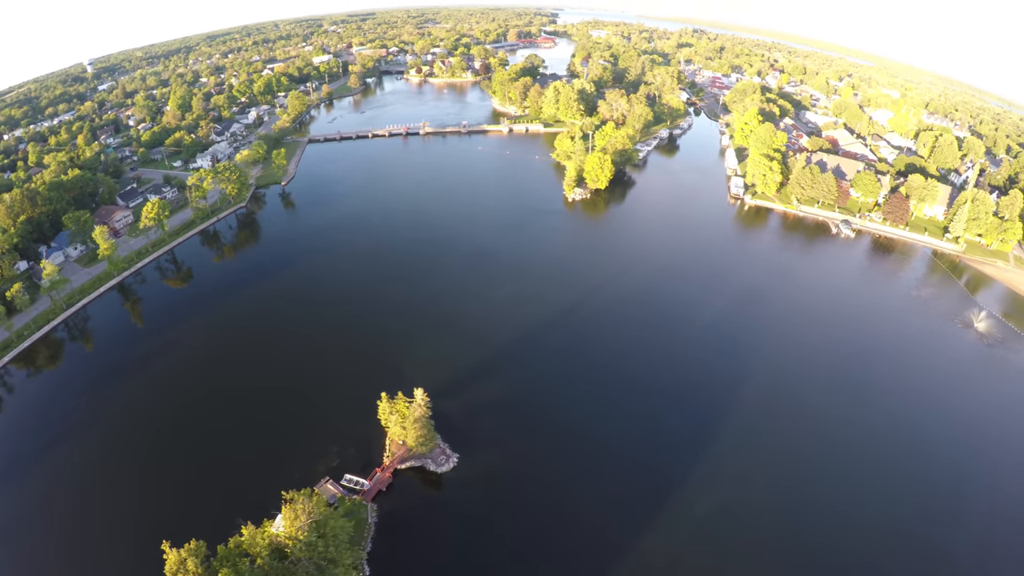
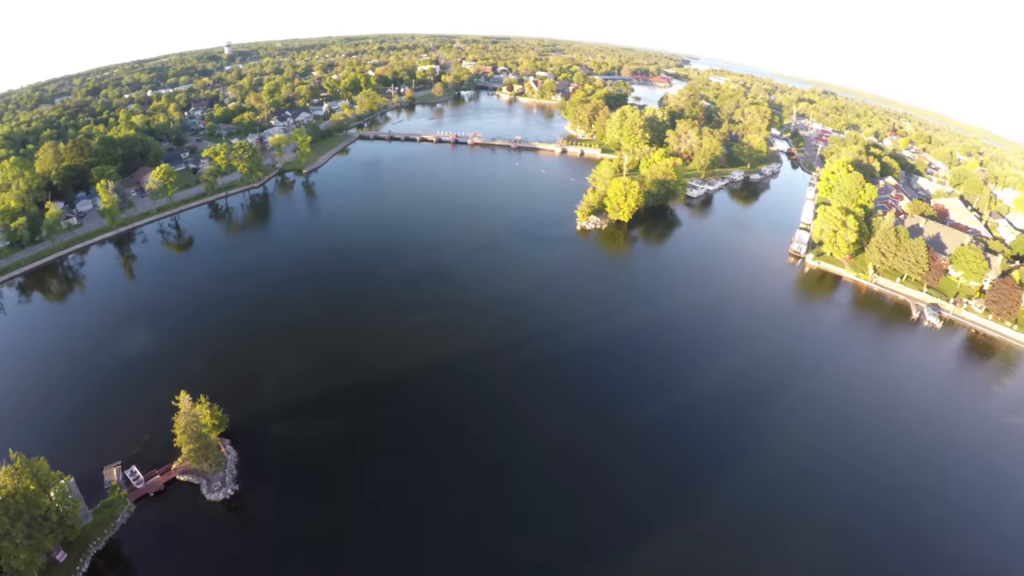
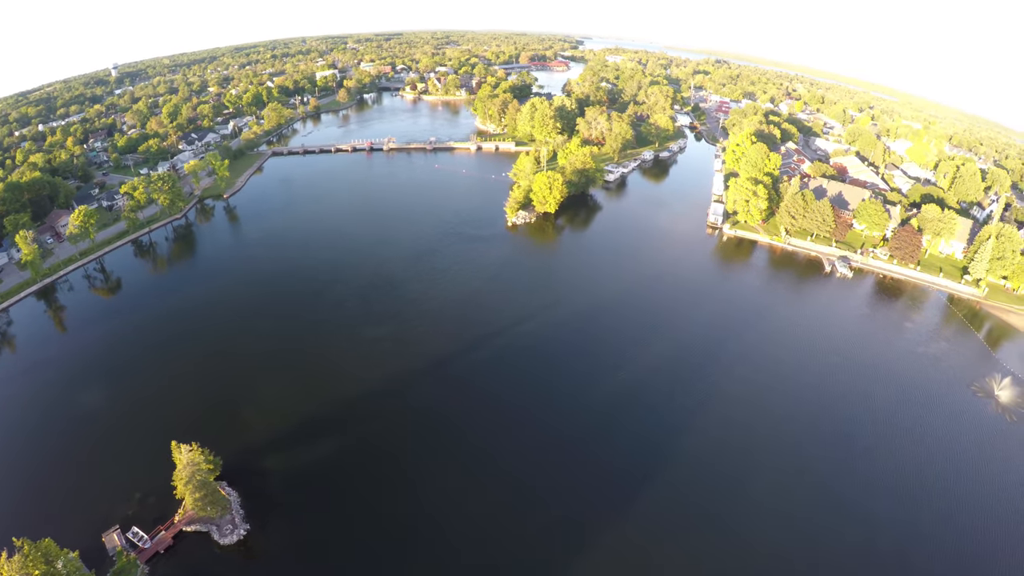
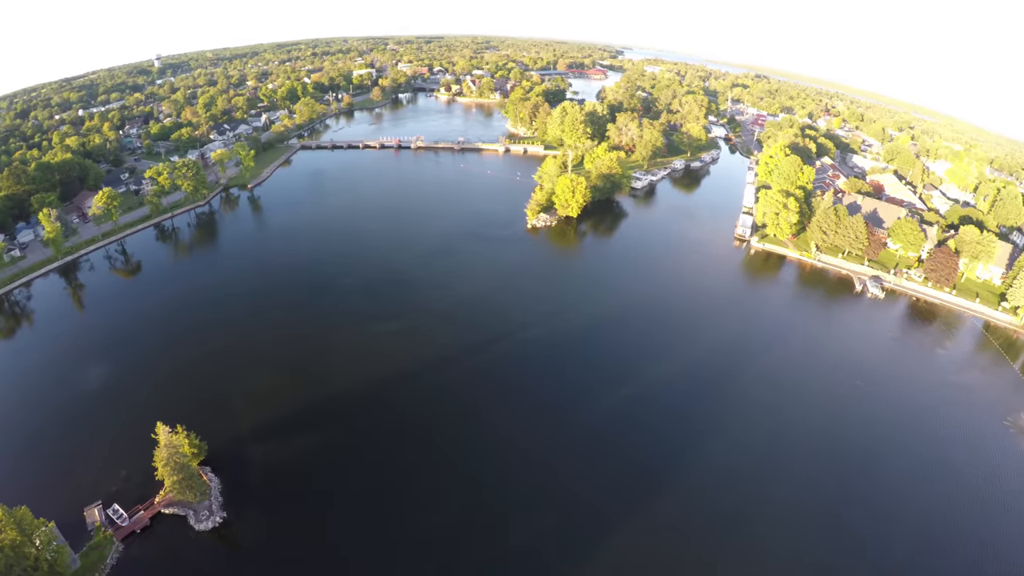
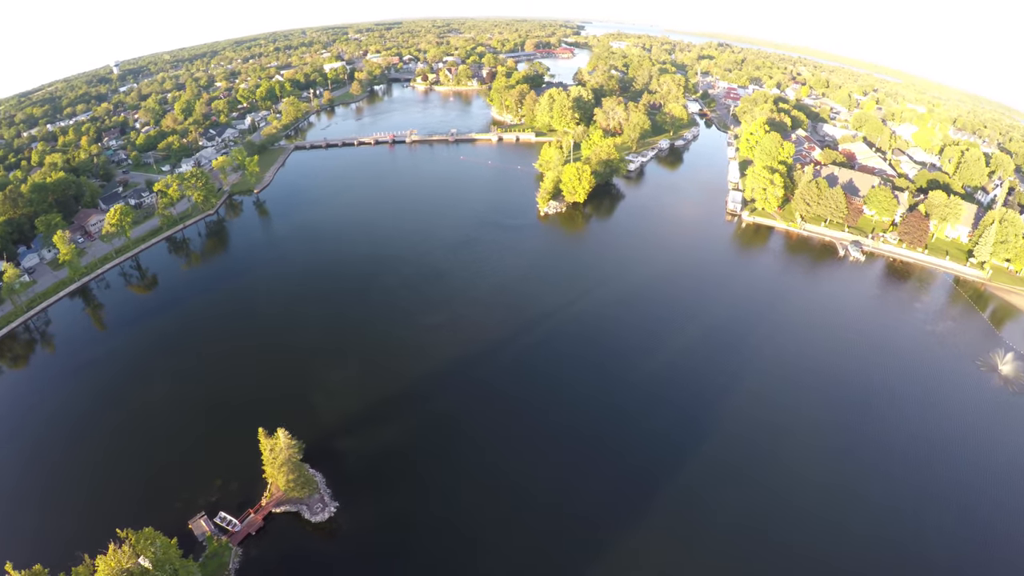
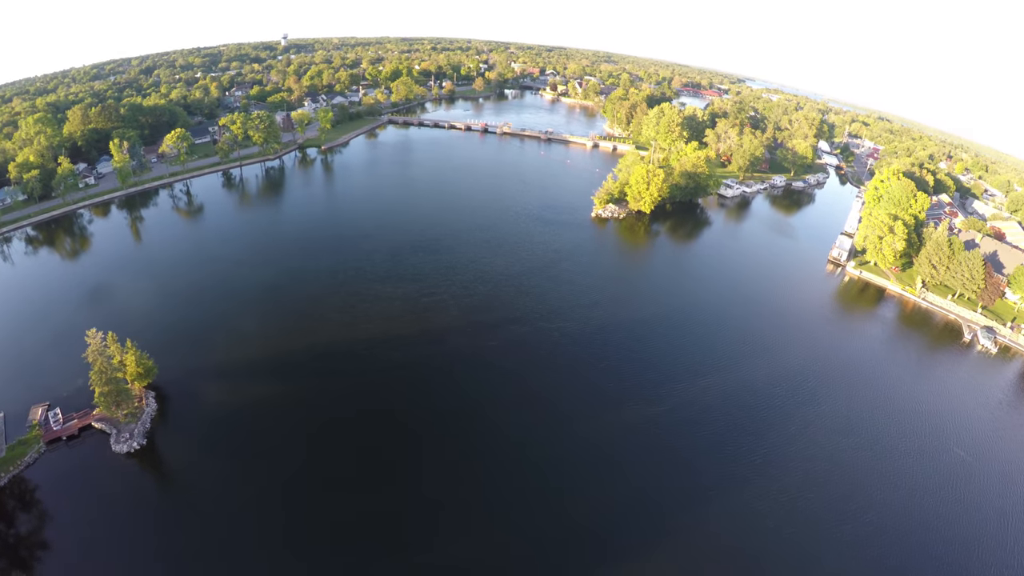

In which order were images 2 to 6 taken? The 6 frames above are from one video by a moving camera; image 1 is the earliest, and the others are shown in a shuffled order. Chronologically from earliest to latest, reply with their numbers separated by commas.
5, 3, 4, 2, 6
